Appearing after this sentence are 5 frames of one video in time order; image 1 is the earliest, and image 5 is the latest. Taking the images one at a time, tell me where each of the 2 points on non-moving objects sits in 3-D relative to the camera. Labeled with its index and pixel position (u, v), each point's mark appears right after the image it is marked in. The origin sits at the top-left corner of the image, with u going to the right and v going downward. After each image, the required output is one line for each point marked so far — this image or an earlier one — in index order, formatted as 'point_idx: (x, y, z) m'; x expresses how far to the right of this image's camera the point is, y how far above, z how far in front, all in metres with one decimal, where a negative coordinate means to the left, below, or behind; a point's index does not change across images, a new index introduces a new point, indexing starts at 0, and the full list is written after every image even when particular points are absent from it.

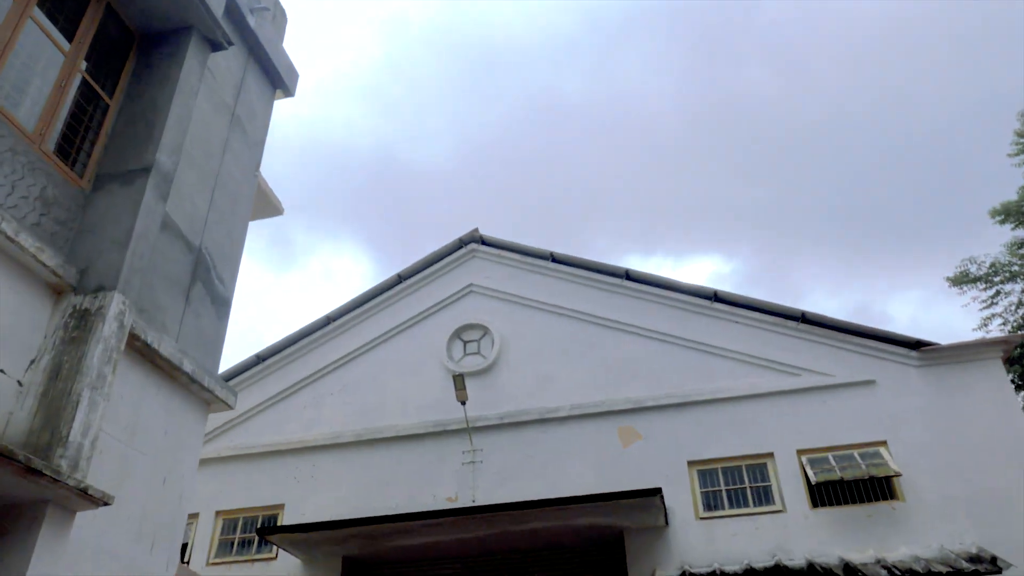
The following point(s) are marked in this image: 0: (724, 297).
0: (+3.0, -0.1, +11.4) m
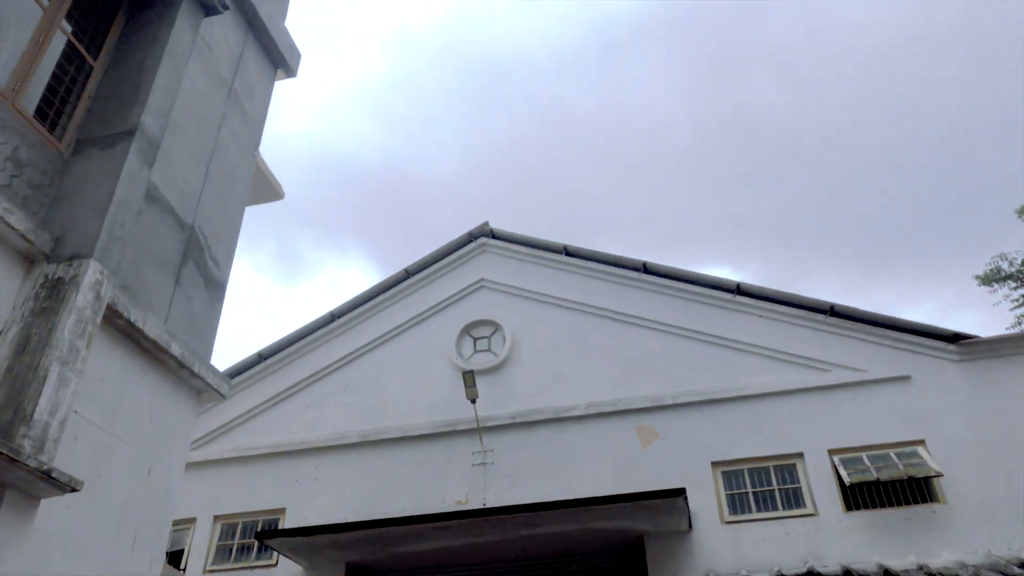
0: (+3.2, 0.0, +10.8) m
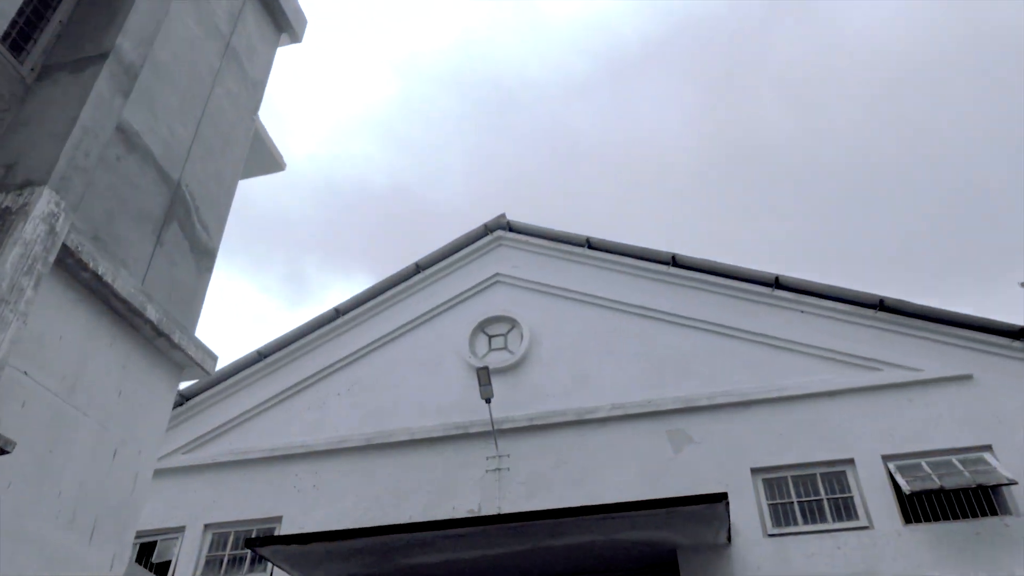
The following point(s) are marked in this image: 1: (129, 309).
0: (+3.4, +0.1, +10.0) m
1: (-2.5, -0.1, +5.2) m
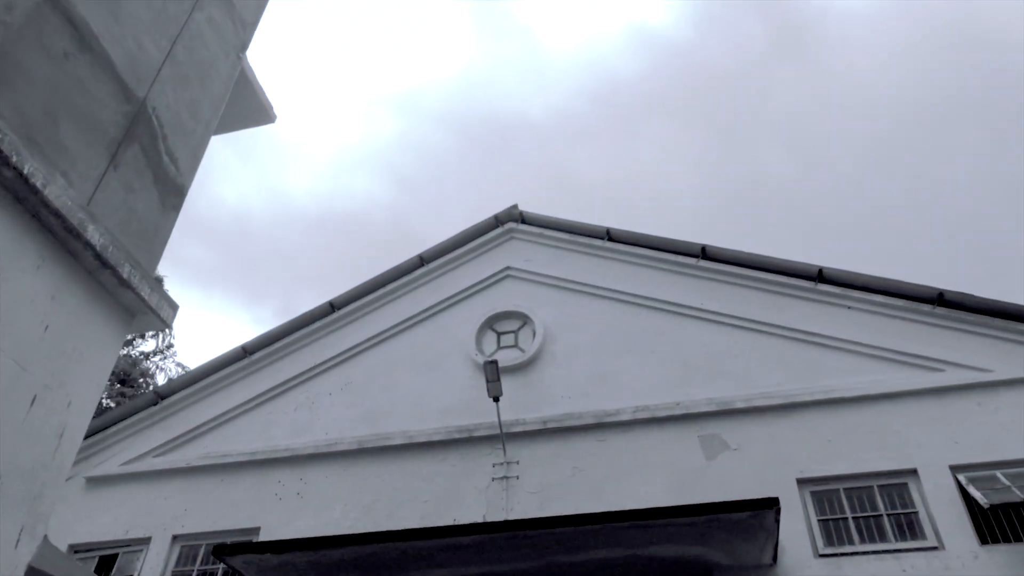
0: (+3.6, +0.1, +8.9) m
1: (-2.4, +0.3, +4.2) m
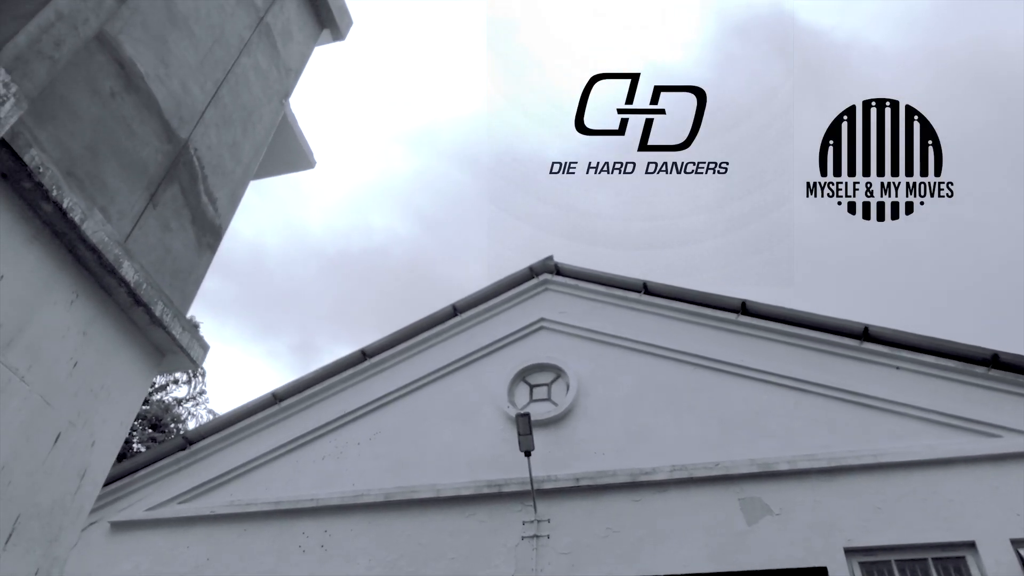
0: (+4.0, -0.5, +8.6) m
1: (-2.2, +0.1, +4.2) m
